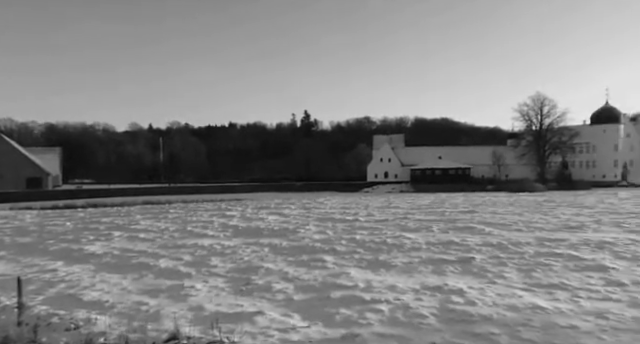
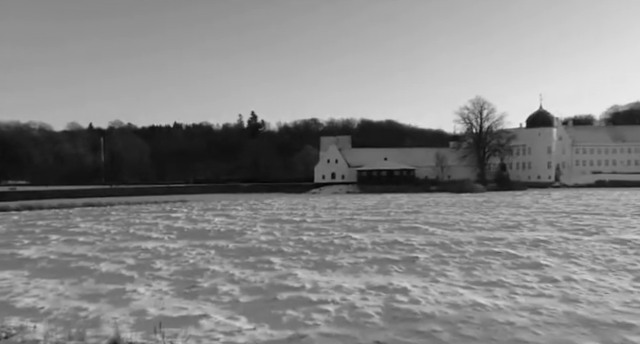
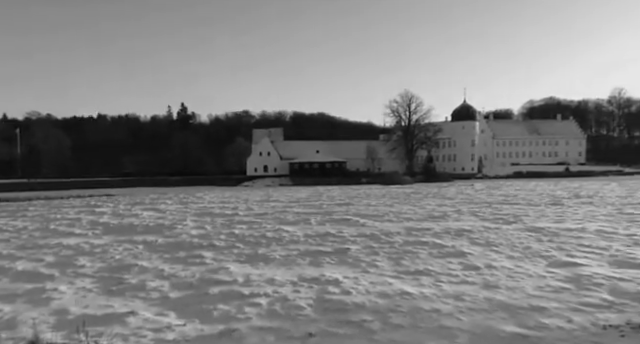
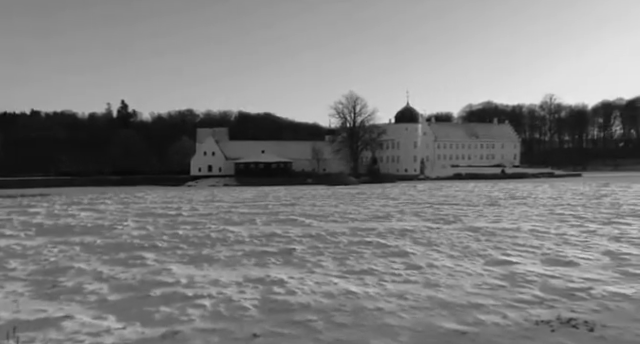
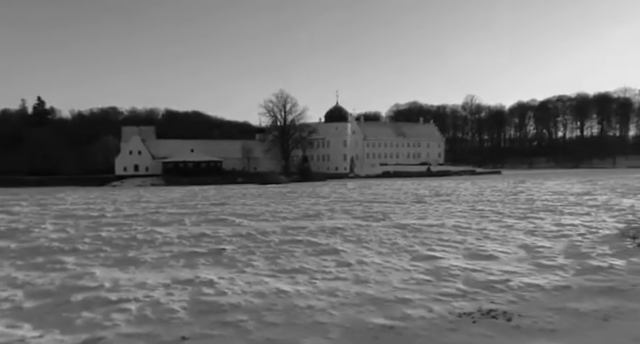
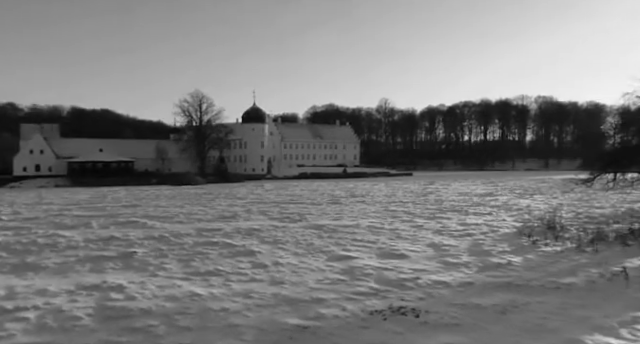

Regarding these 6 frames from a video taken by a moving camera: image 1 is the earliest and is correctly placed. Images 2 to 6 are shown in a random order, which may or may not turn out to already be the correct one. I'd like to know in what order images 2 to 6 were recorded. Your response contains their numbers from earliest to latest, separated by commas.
2, 3, 4, 5, 6
